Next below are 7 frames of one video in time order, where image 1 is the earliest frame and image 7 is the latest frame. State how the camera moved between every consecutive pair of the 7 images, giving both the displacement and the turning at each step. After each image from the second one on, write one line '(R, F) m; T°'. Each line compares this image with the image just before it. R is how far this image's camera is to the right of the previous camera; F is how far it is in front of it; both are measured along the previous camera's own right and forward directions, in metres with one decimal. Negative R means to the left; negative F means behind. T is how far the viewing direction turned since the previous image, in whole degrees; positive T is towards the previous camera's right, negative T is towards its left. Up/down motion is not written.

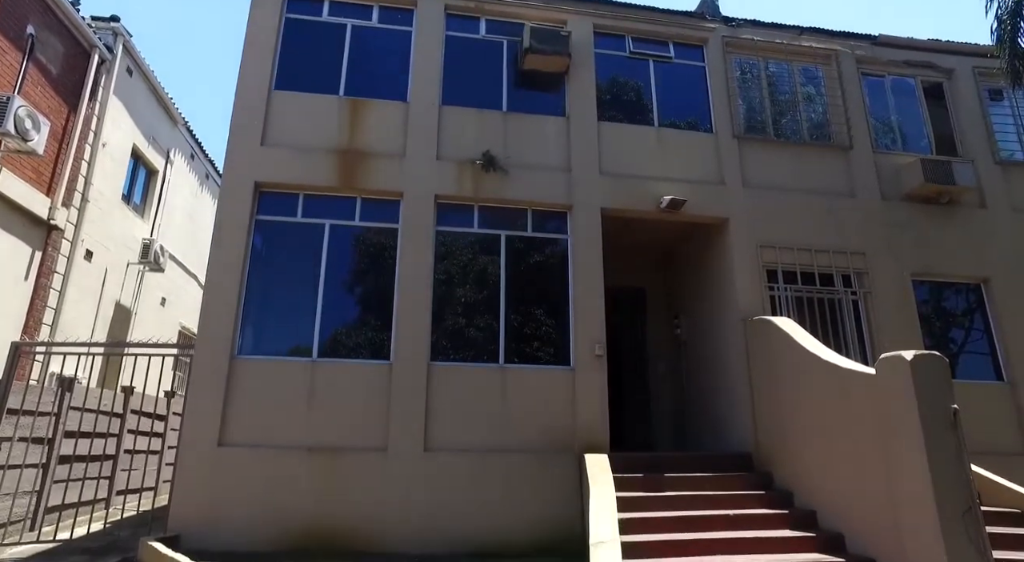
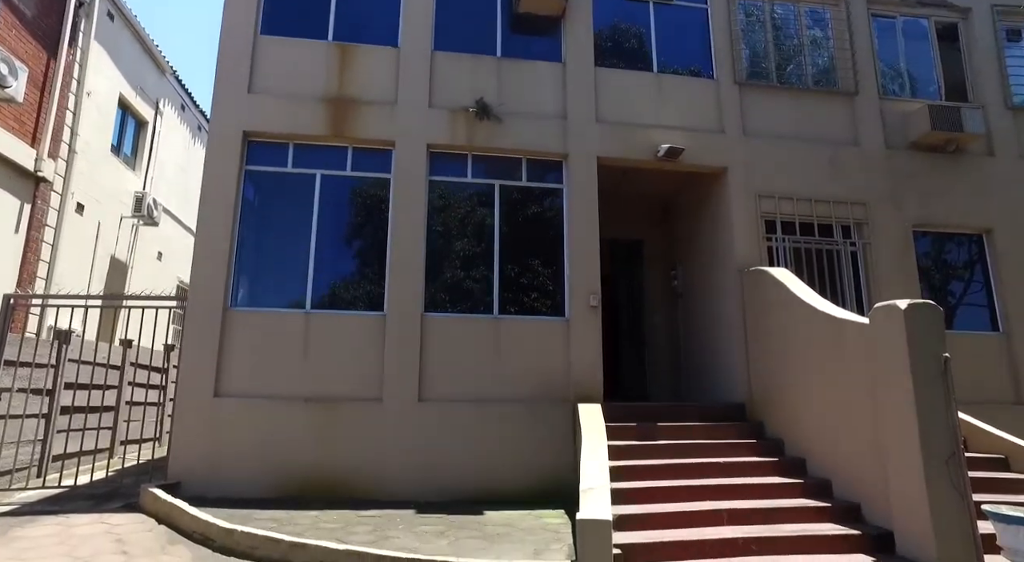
(+0.1, +0.1) m; 0°
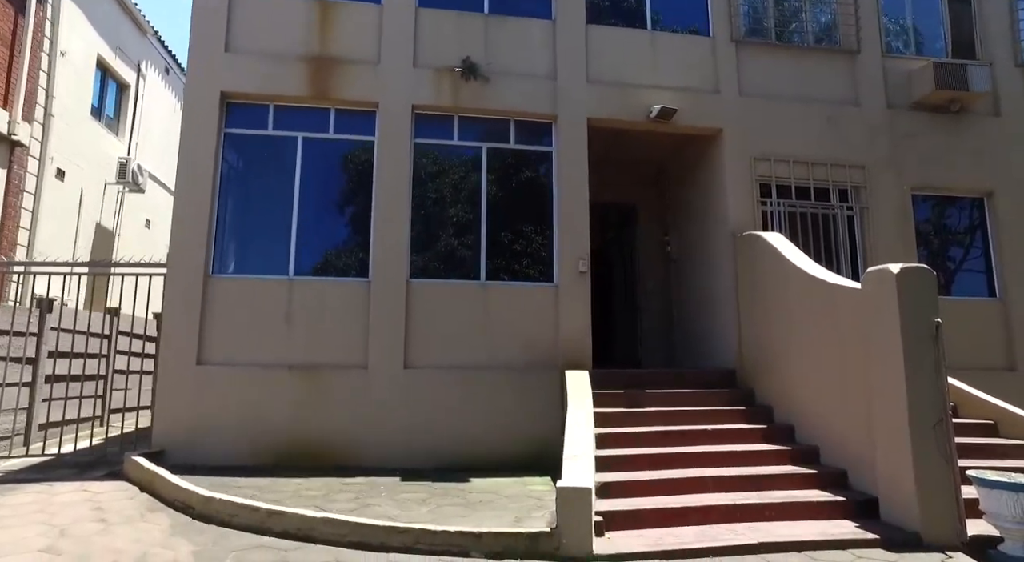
(+0.2, +0.1) m; 0°
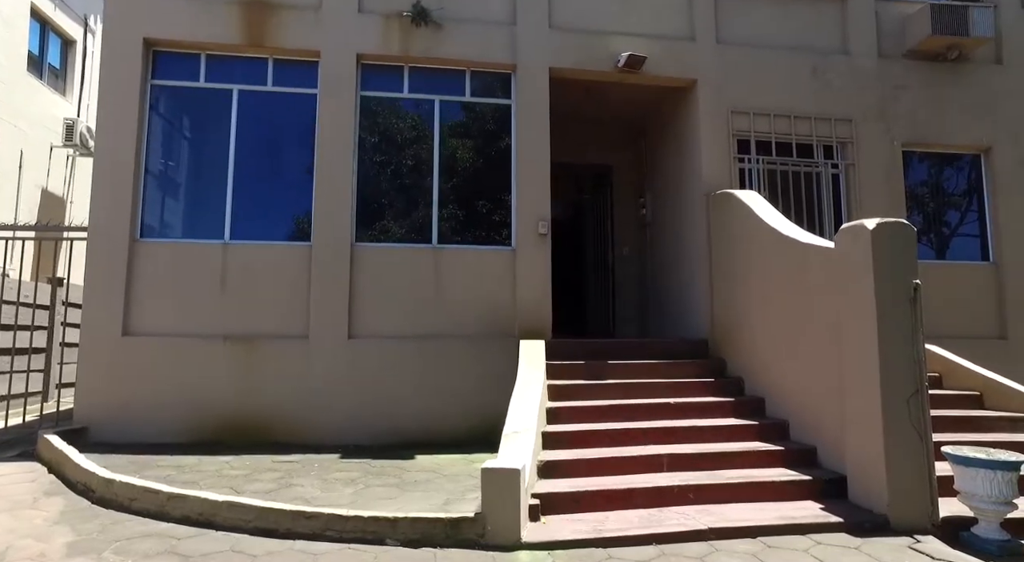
(+0.5, +0.5) m; 0°
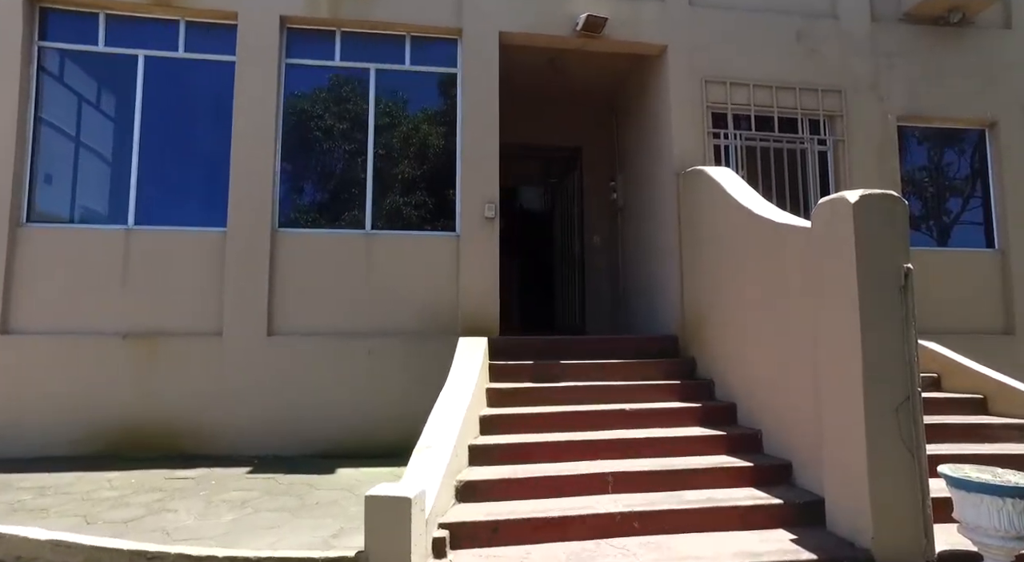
(+0.6, +0.8) m; 0°
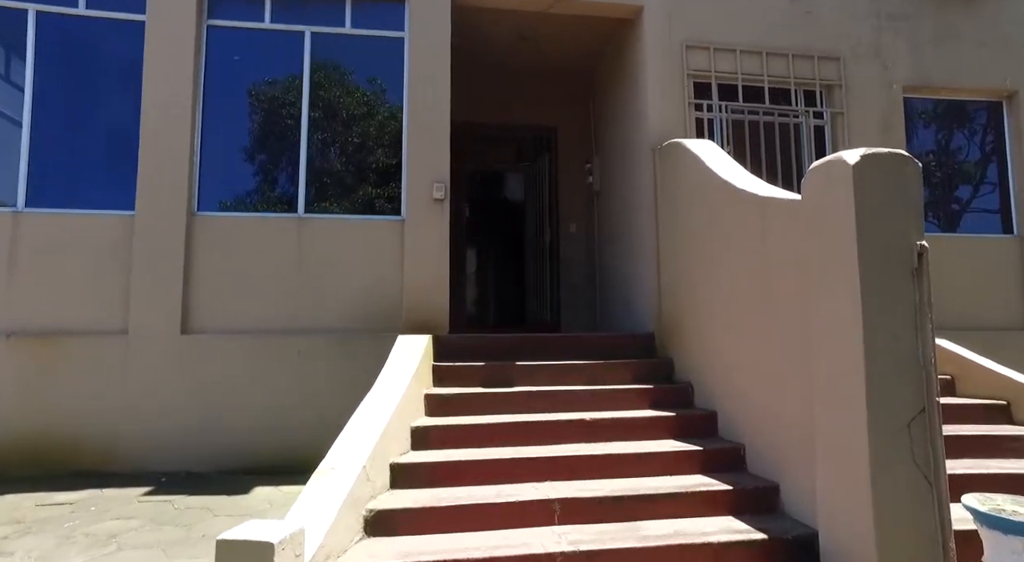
(+0.4, +0.8) m; 0°
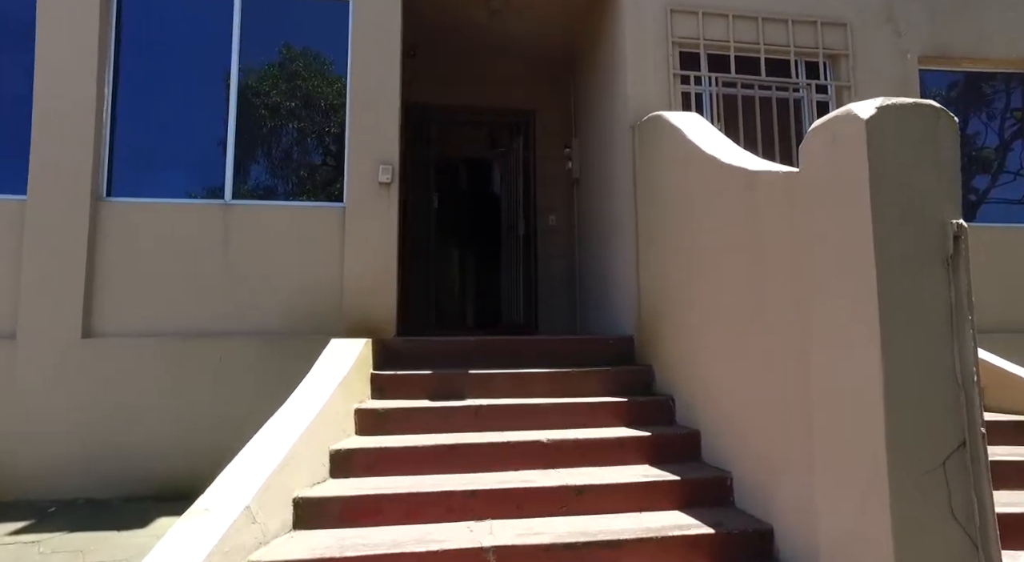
(+0.3, +0.7) m; 0°
